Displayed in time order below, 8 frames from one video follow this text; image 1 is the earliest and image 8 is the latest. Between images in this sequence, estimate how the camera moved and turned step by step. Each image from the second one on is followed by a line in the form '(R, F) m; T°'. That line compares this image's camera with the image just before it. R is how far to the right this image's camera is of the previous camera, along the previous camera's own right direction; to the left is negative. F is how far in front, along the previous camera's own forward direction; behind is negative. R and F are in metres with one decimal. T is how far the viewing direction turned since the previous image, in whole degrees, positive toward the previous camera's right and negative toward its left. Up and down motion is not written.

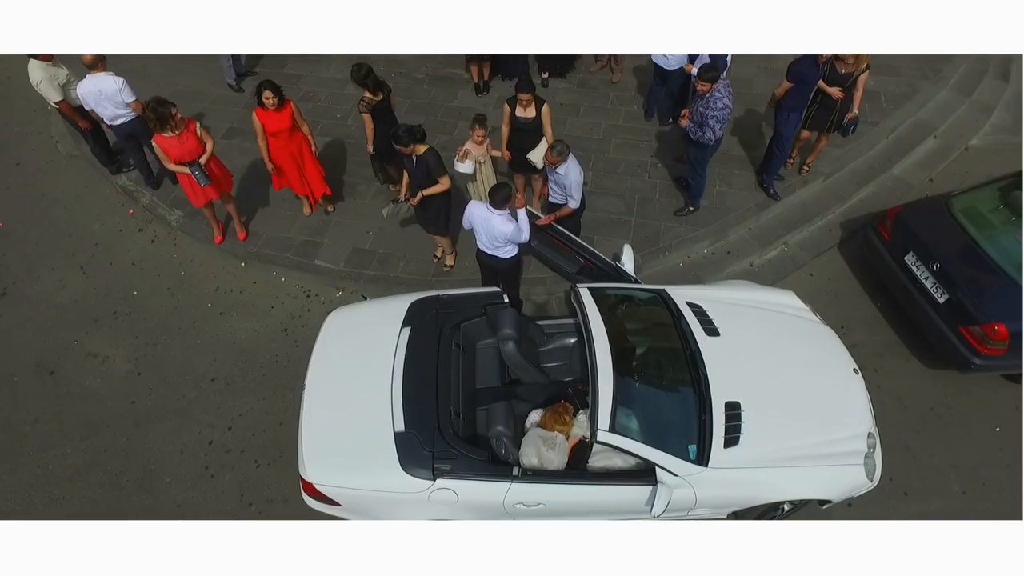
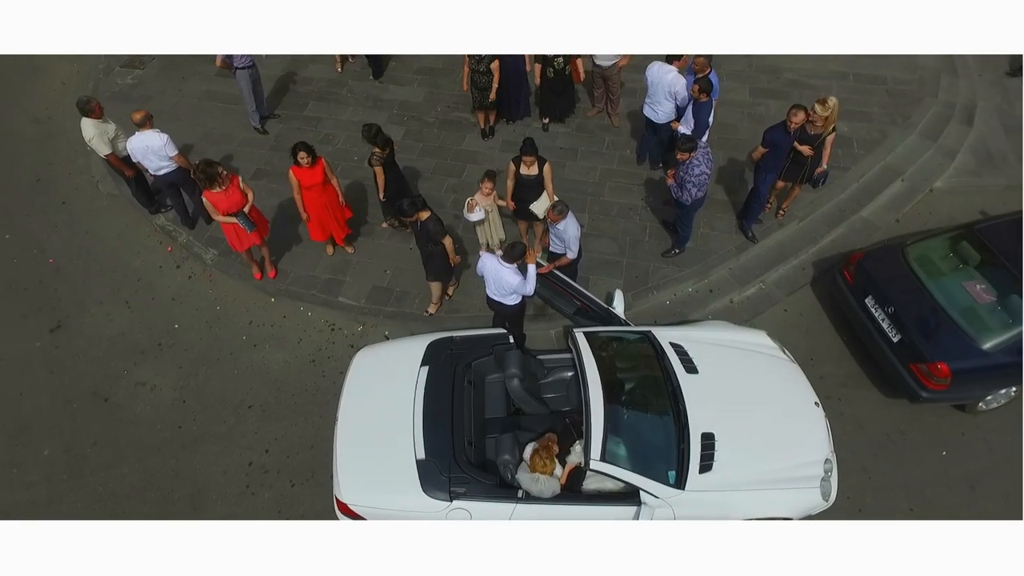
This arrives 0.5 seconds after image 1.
(0.0, -0.5) m; 0°
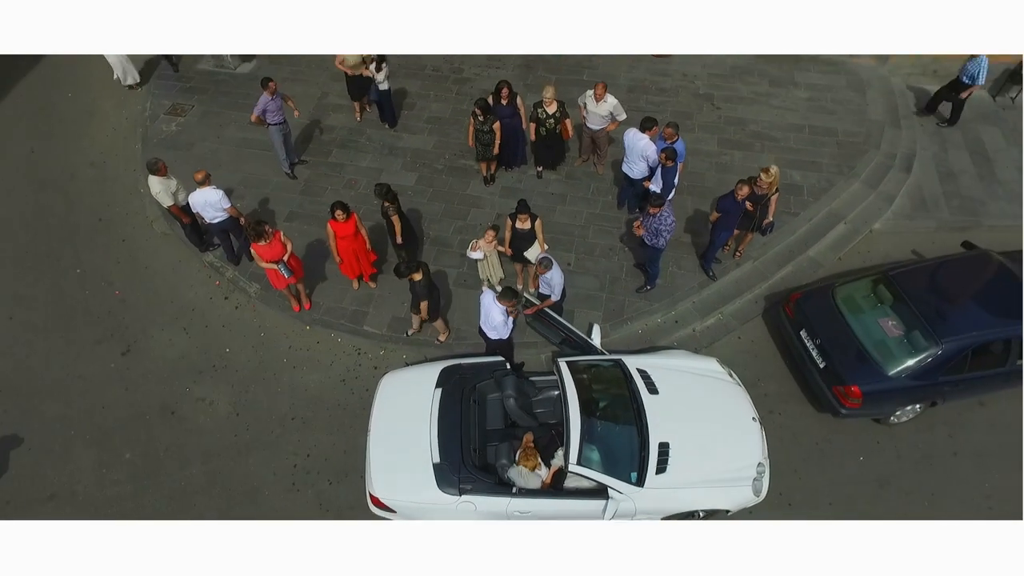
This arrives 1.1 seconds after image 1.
(0.0, -1.0) m; 0°
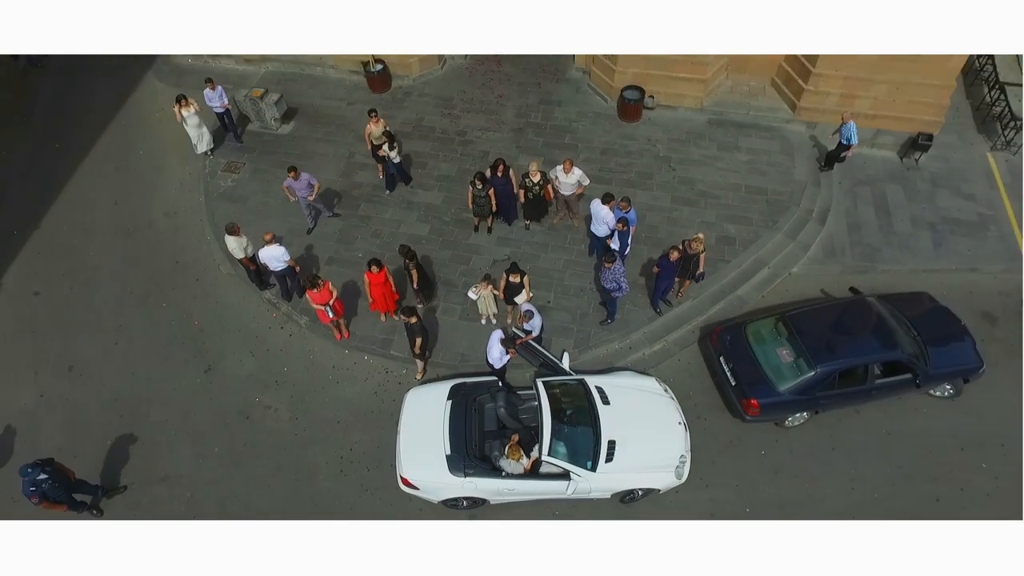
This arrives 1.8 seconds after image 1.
(+0.1, -1.9) m; 0°
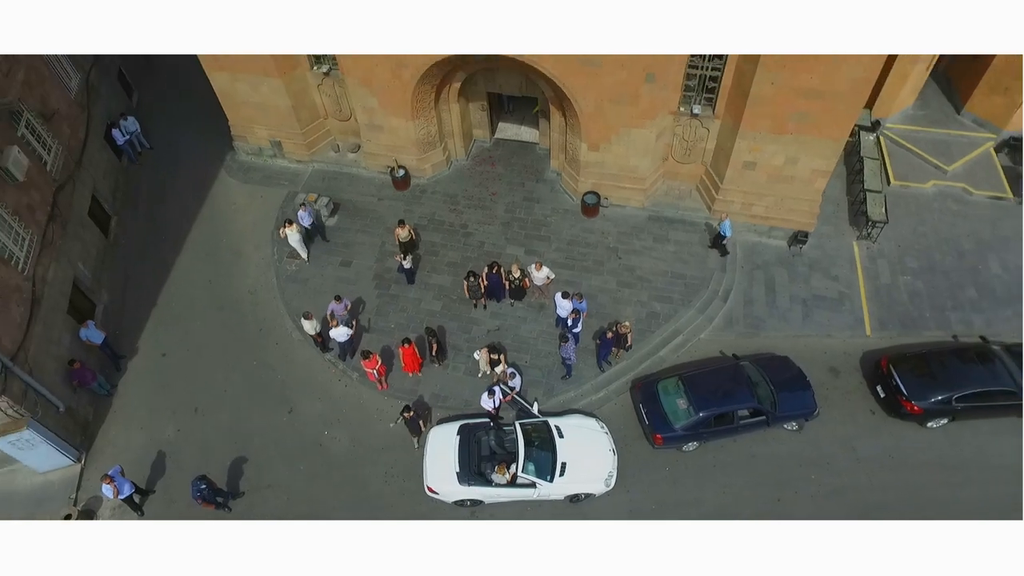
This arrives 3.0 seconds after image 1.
(+0.2, -3.7) m; 0°
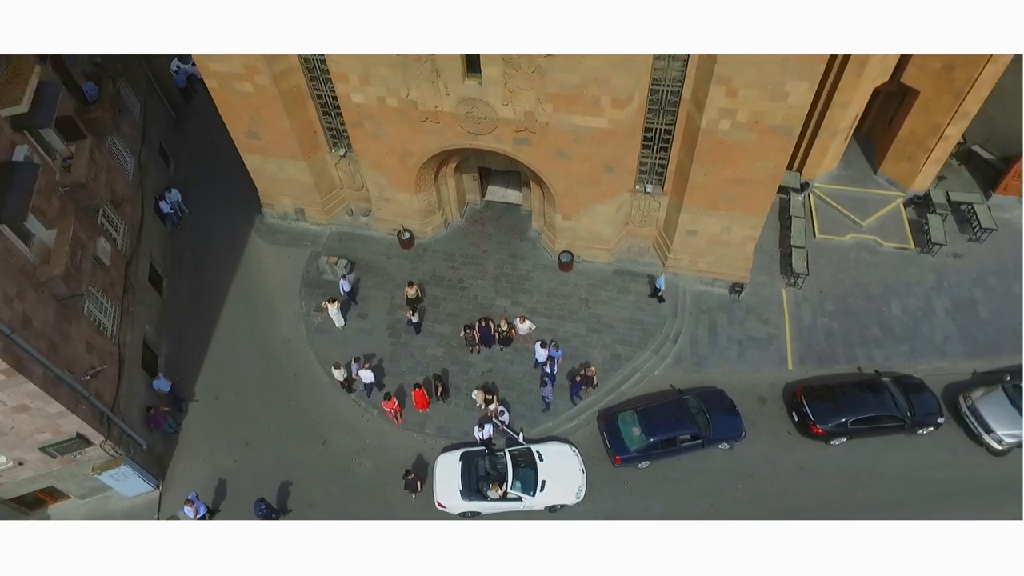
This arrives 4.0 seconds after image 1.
(+0.1, -3.0) m; +1°
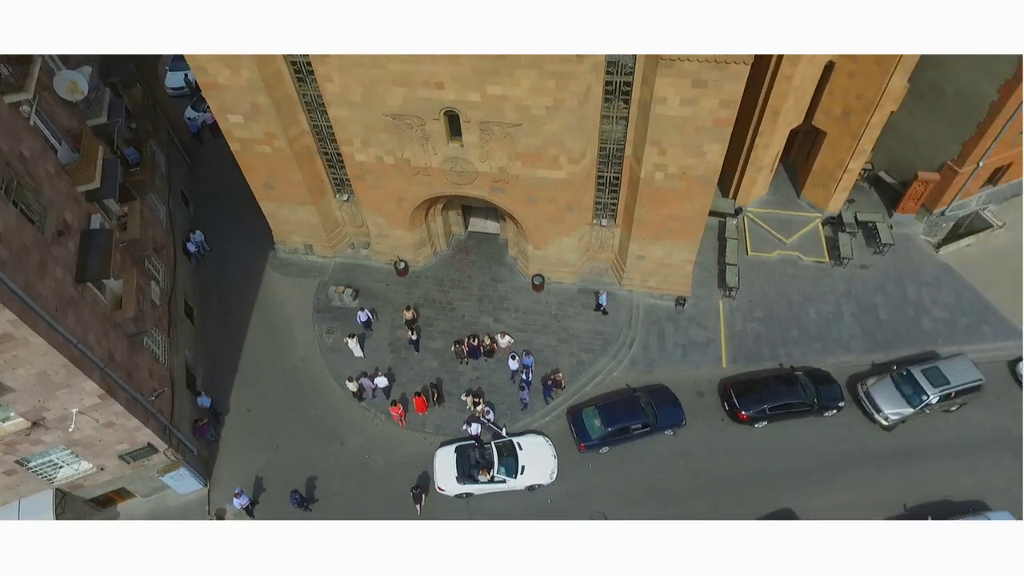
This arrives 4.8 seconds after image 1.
(+0.1, -3.2) m; +2°
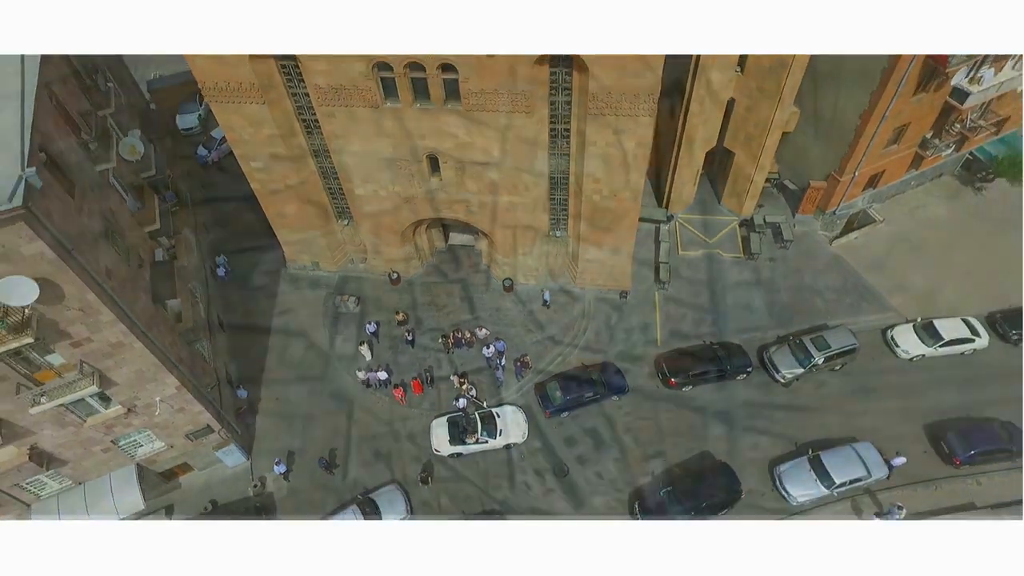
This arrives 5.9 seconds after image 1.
(+0.3, -4.6) m; +2°
